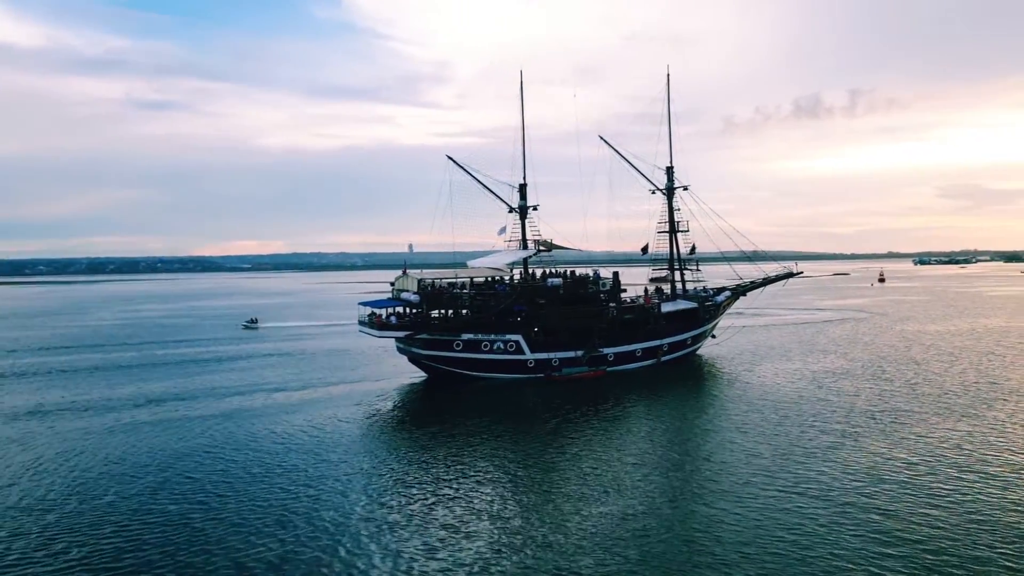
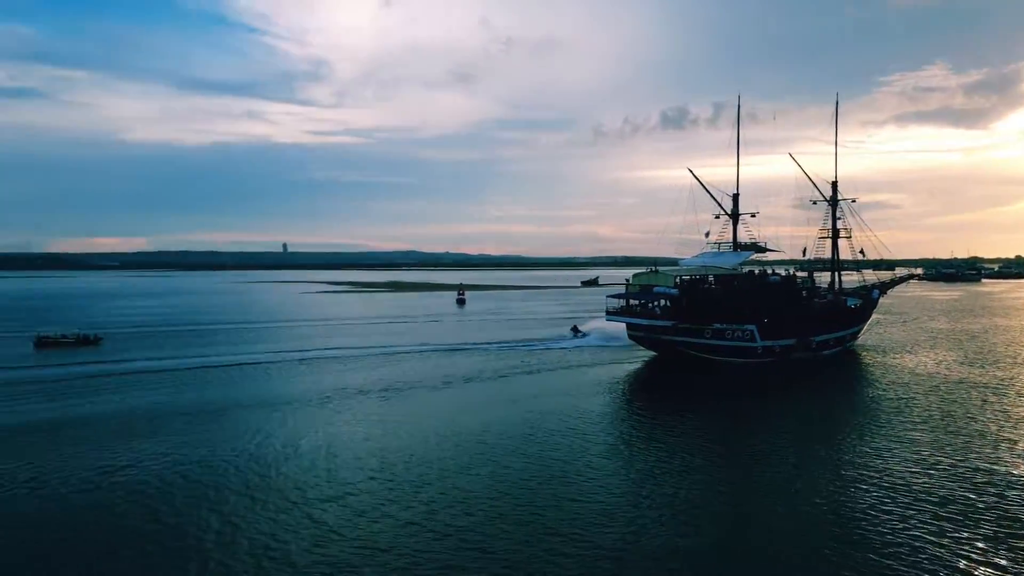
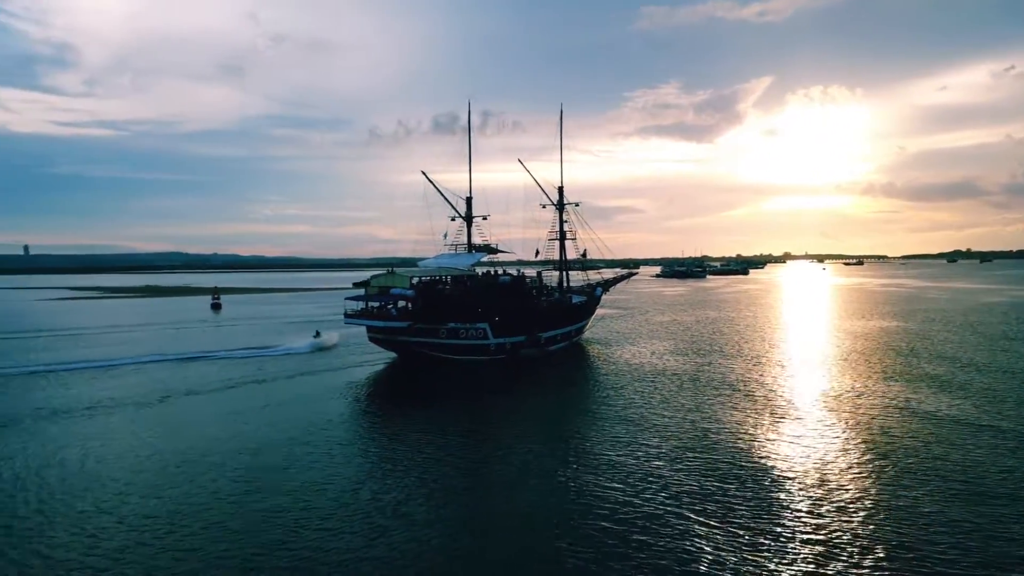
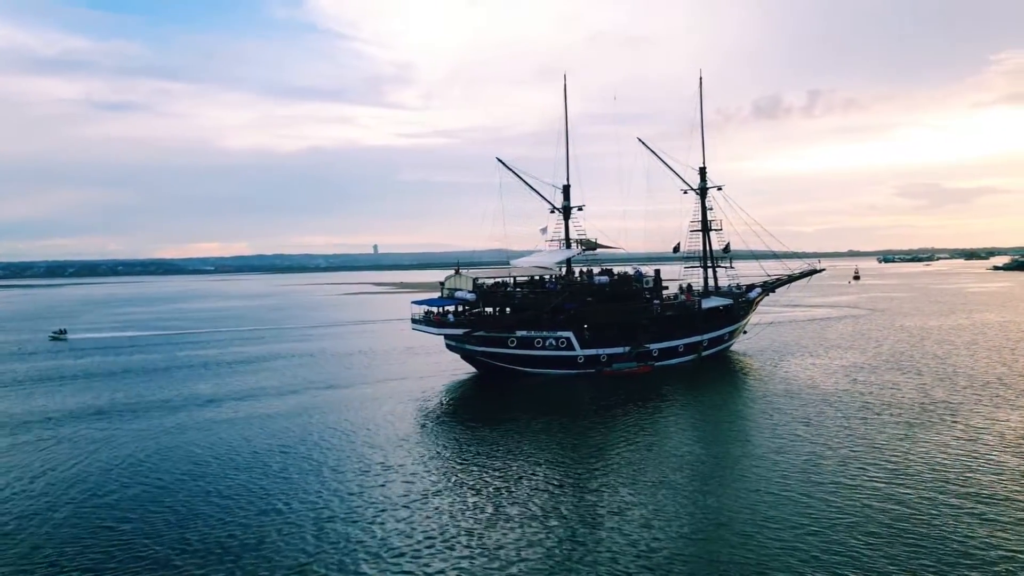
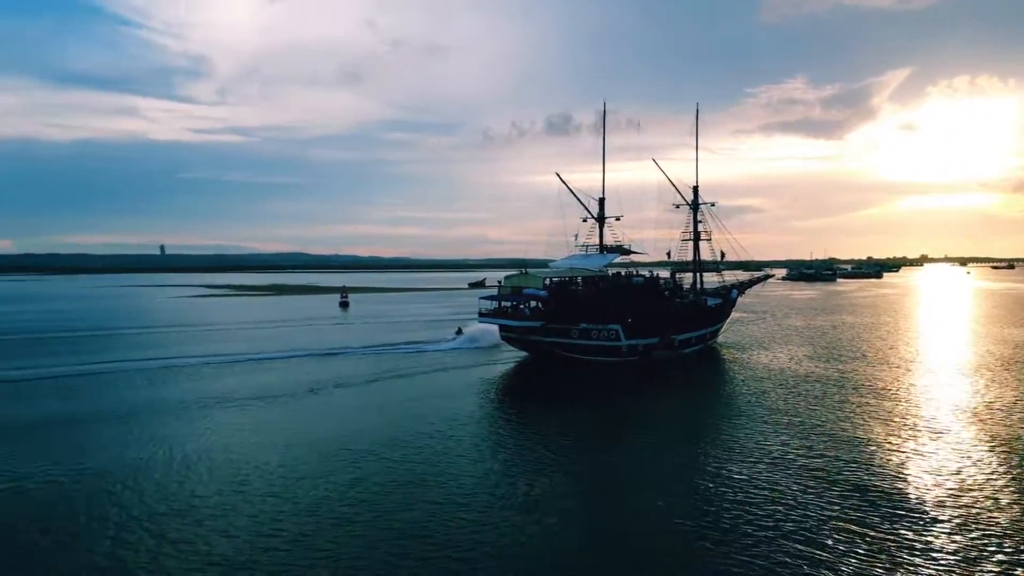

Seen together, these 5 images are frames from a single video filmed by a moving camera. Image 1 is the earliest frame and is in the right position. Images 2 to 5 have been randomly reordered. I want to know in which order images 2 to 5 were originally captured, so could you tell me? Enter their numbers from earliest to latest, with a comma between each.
4, 3, 5, 2
